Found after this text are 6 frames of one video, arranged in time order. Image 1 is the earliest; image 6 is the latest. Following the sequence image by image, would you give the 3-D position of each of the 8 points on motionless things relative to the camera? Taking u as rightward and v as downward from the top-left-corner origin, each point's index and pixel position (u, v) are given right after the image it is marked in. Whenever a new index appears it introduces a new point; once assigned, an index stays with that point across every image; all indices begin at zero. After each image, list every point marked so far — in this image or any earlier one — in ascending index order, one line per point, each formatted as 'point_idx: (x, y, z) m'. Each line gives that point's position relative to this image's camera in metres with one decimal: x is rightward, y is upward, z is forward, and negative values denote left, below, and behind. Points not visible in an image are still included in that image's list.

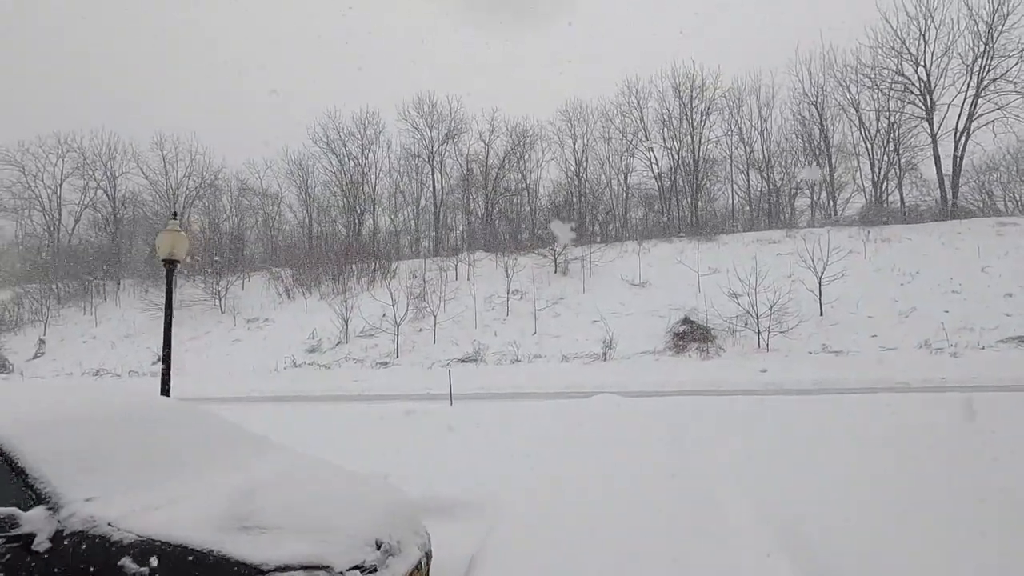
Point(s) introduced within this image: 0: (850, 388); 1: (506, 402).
0: (+8.7, -2.6, +14.3) m
1: (-0.1, -3.2, +15.1) m
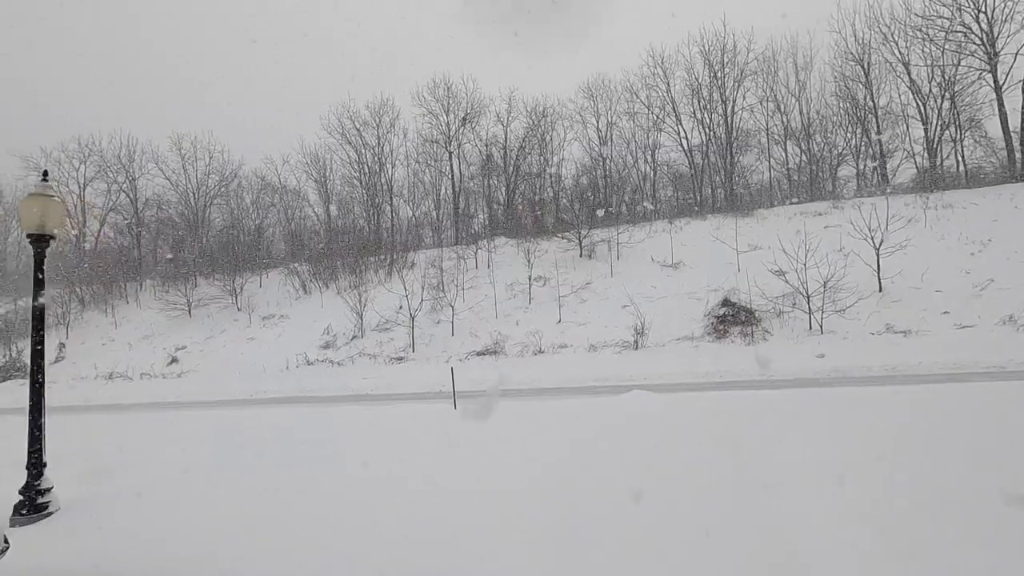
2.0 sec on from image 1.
0: (+9.2, -1.9, +12.3) m
1: (+0.4, -2.8, +13.6) m
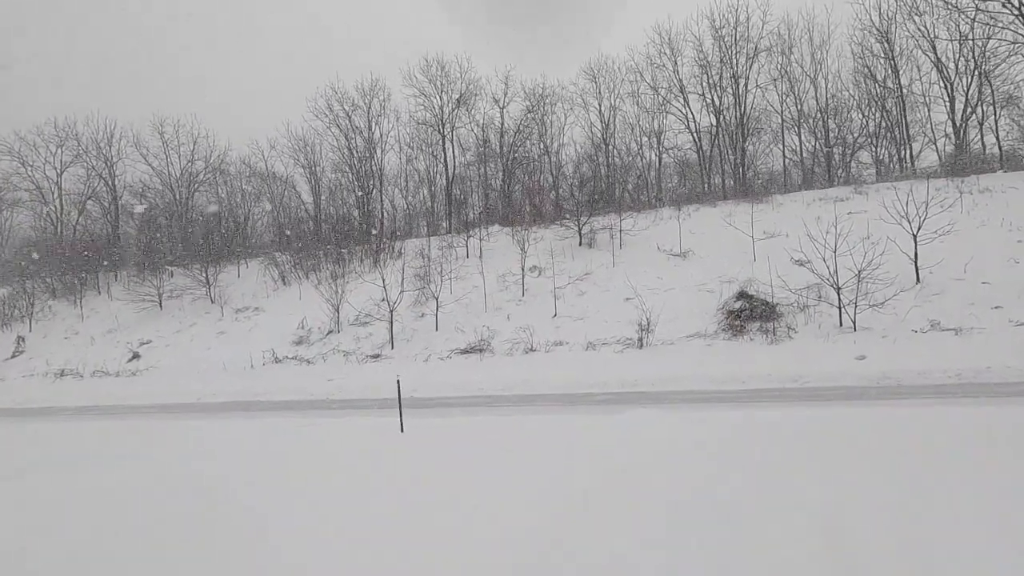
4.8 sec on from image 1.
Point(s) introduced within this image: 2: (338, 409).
0: (+8.8, -1.7, +10.2) m
1: (+0.1, -2.5, +11.6) m
2: (-4.0, -2.8, +12.9) m
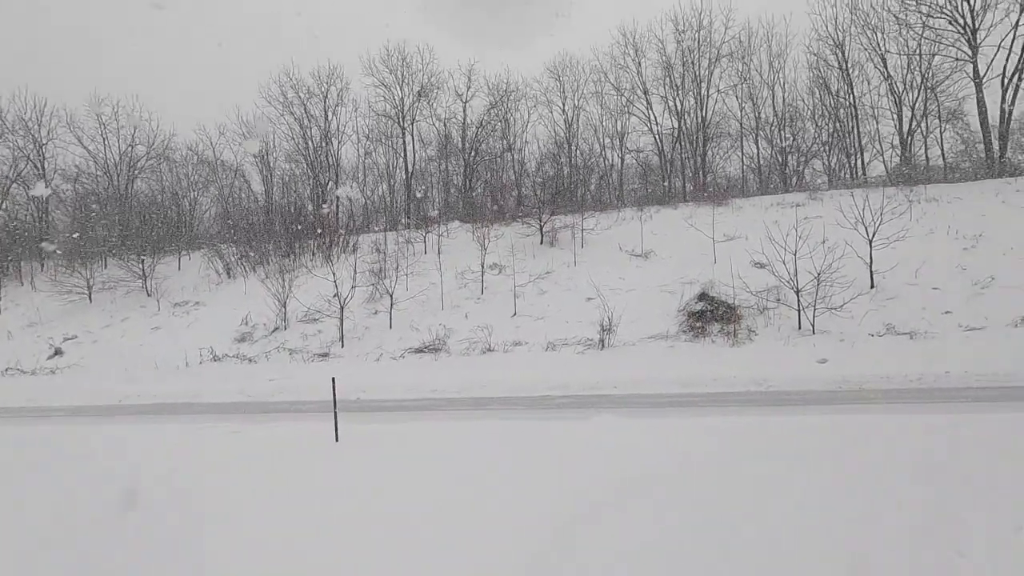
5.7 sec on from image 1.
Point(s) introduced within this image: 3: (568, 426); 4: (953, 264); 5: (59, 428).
0: (+8.0, -1.8, +10.2) m
1: (-0.8, -2.5, +11.0) m
2: (-5.0, -2.7, +12.0) m
3: (+1.0, -2.4, +9.7) m
4: (+13.4, +0.7, +16.8) m
5: (-9.9, -3.0, +12.1) m
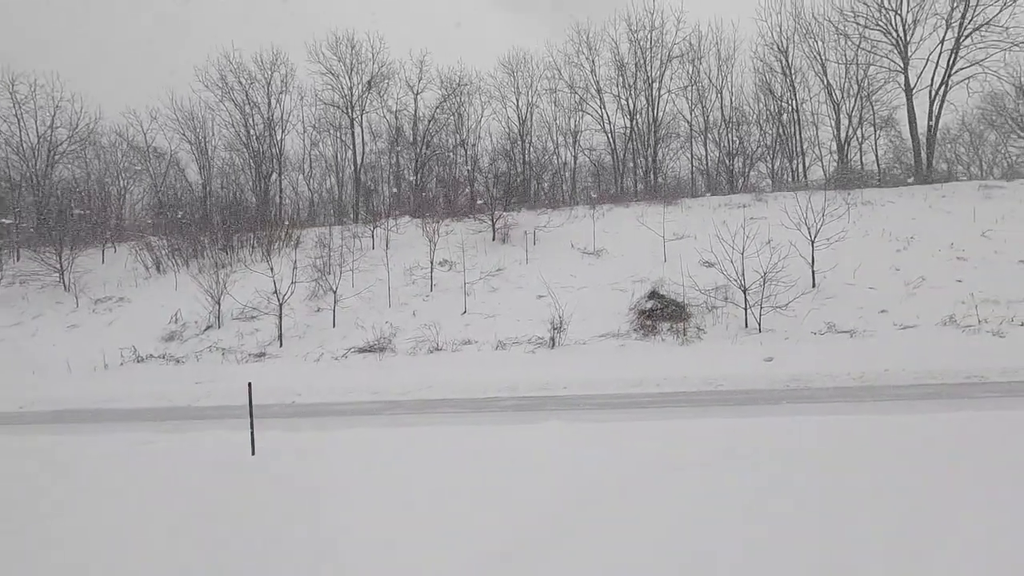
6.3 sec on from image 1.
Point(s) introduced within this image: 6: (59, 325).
0: (+7.1, -1.8, +10.4) m
1: (-1.8, -2.4, +10.4) m
2: (-6.1, -2.6, +11.1) m
3: (+0.1, -2.4, +9.3) m
4: (+11.8, +0.7, +17.4) m
5: (-11.0, -2.9, +10.8) m
6: (-16.2, -1.3, +19.9) m
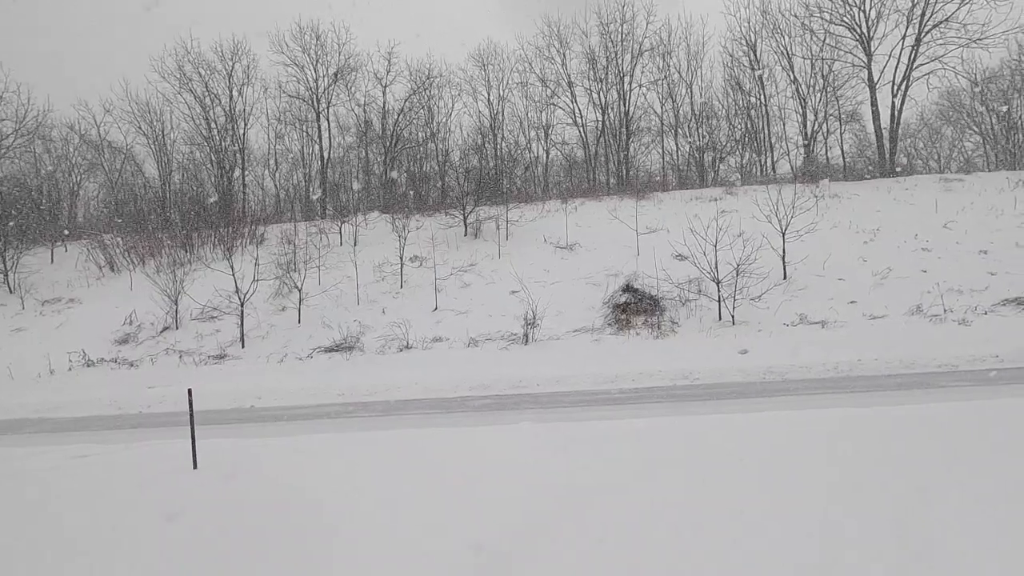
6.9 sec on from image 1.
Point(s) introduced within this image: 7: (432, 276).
0: (+6.6, -1.6, +10.4) m
1: (-2.3, -2.3, +10.0) m
2: (-6.6, -2.6, +10.4) m
3: (-0.3, -2.3, +9.0) m
4: (+11.0, +1.0, +17.6) m
5: (-11.5, -2.9, +9.9) m
6: (-17.2, -1.3, +18.8) m
7: (-2.8, +0.5, +19.6) m
